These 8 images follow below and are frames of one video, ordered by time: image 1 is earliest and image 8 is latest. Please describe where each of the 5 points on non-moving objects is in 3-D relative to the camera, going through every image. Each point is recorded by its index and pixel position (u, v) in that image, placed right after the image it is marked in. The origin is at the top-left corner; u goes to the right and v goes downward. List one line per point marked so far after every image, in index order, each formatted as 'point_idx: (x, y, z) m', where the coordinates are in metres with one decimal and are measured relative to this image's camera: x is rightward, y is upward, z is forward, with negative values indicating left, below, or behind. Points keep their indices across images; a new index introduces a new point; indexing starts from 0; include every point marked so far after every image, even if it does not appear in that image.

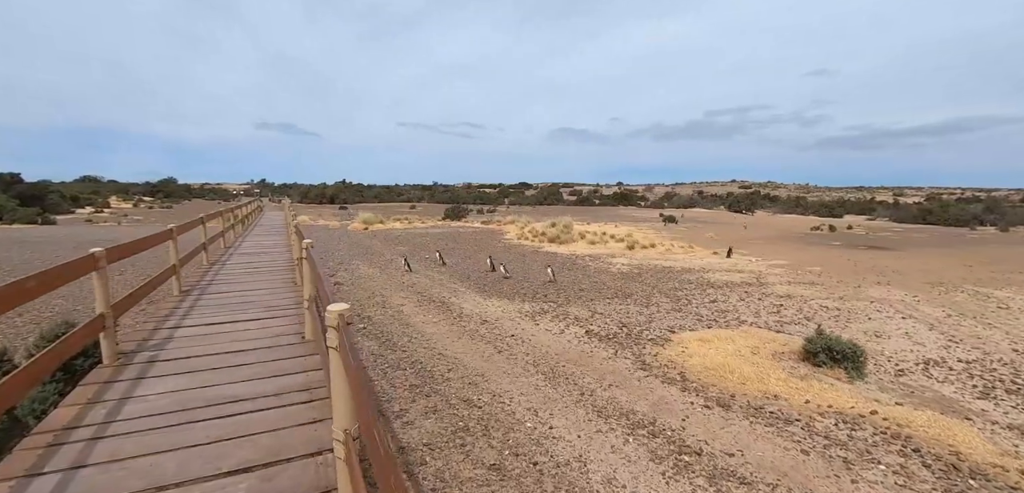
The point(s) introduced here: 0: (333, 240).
0: (-8.5, +0.2, +19.8) m
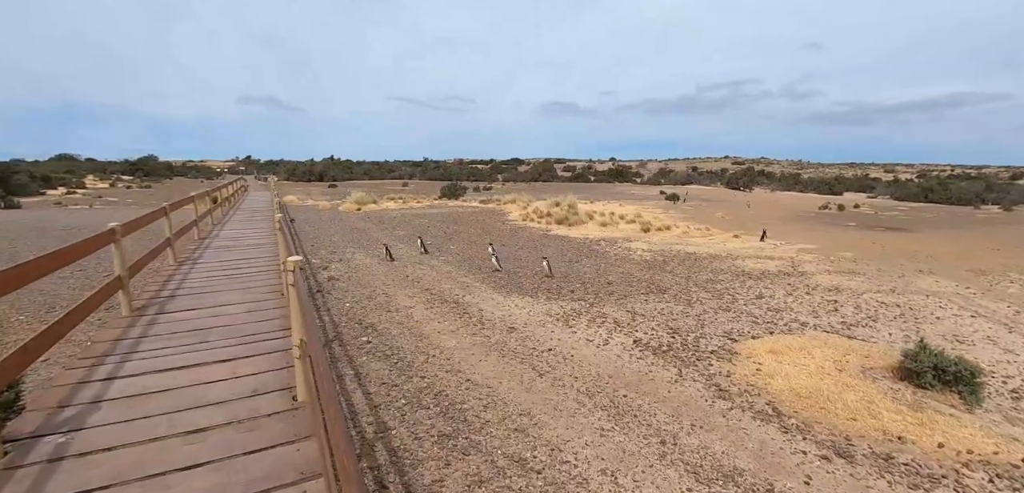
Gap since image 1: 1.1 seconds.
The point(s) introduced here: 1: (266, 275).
0: (-8.2, +1.0, +18.2) m
1: (-3.7, -0.4, +6.3) m
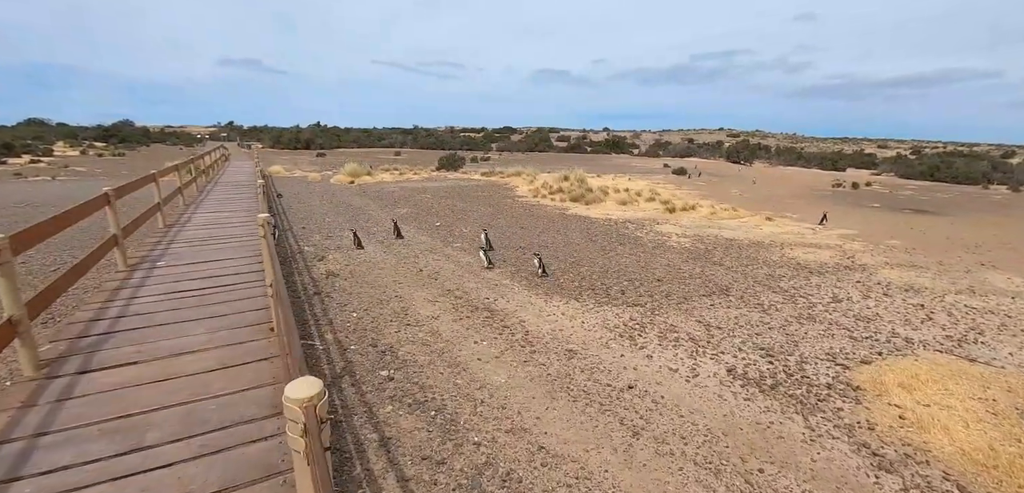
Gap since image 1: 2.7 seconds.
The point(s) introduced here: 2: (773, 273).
0: (-7.6, +1.8, +16.2) m
1: (-2.9, -0.5, +4.6) m
2: (+6.1, -0.6, +9.8) m
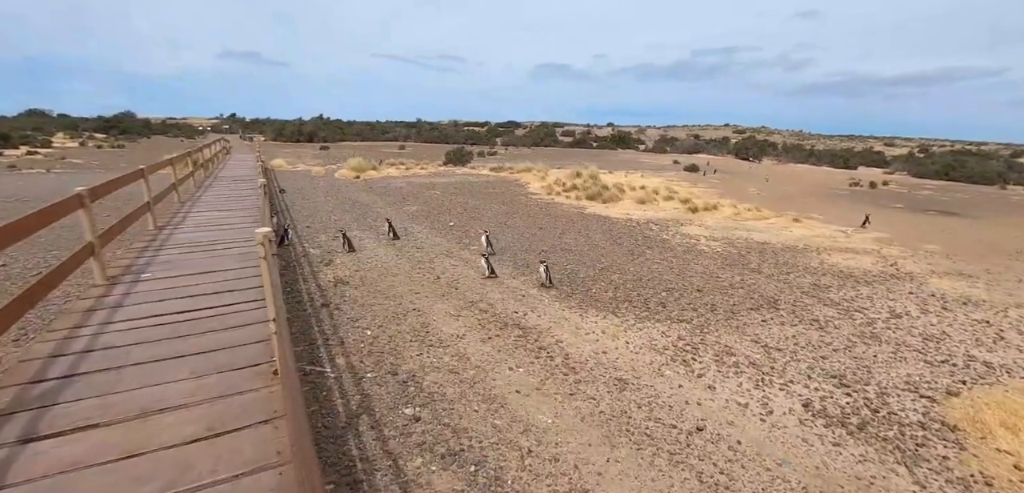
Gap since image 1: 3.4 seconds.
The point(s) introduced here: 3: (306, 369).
0: (-7.1, +1.9, +15.5) m
1: (-2.4, -0.6, +3.8) m
2: (+6.6, -0.8, +9.0) m
3: (-2.2, -1.3, +4.5) m
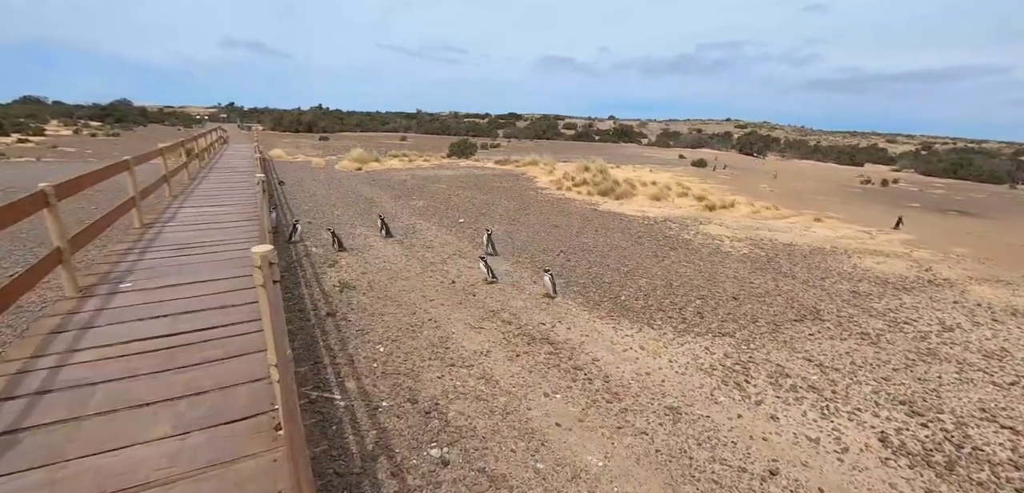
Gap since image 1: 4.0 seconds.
0: (-6.7, +2.1, +14.8) m
1: (-2.0, -0.7, +3.2) m
2: (+7.0, -0.9, +8.4) m
3: (-1.8, -1.4, +3.9) m
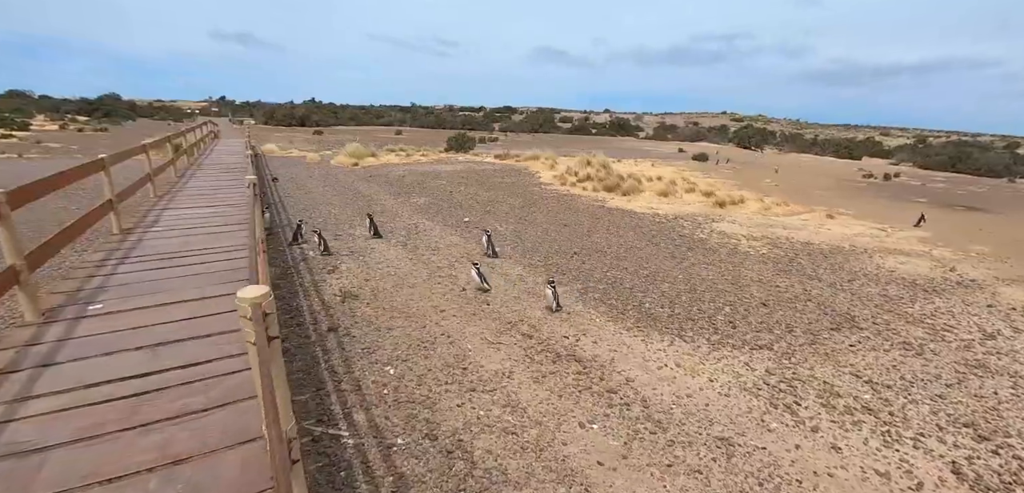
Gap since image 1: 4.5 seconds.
0: (-6.6, +2.1, +14.1) m
1: (-1.7, -0.8, +2.6) m
2: (+7.2, -0.9, +8.0) m
3: (-1.6, -1.5, +3.3) m
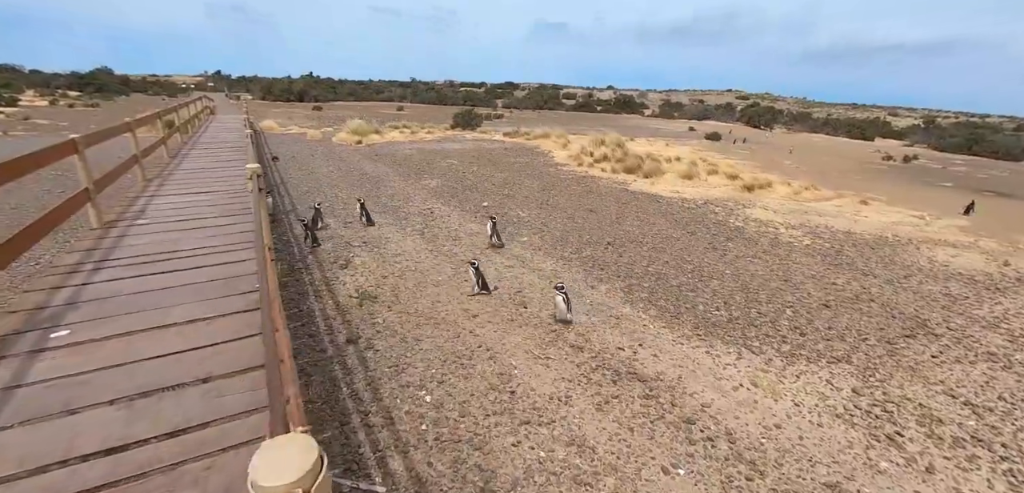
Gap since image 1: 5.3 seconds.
0: (-6.1, +2.6, +13.3) m
1: (-1.2, -0.9, +2.0) m
2: (+7.7, -0.8, +7.3) m
3: (-1.1, -1.5, +2.7) m
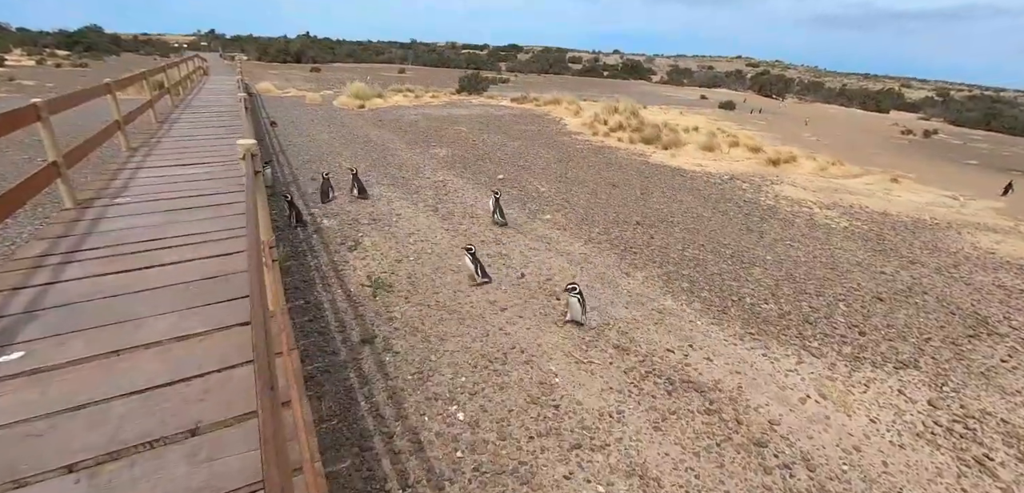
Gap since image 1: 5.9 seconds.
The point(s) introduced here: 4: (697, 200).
0: (-5.7, +3.6, +12.4) m
1: (-0.9, -0.9, +1.4) m
2: (+8.0, -0.6, +6.8) m
3: (-0.7, -1.5, +2.2) m
4: (+4.0, +1.0, +9.0) m
